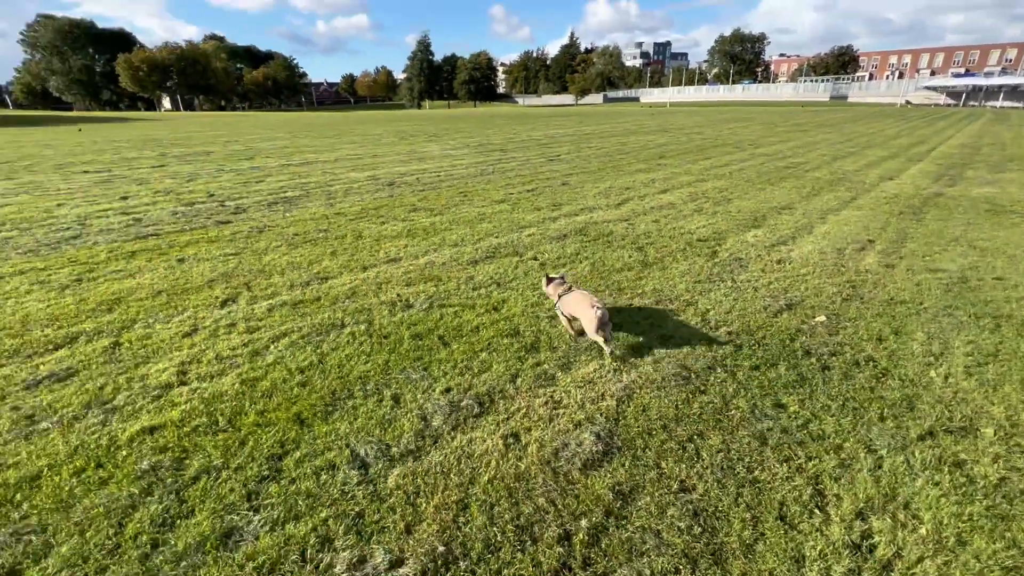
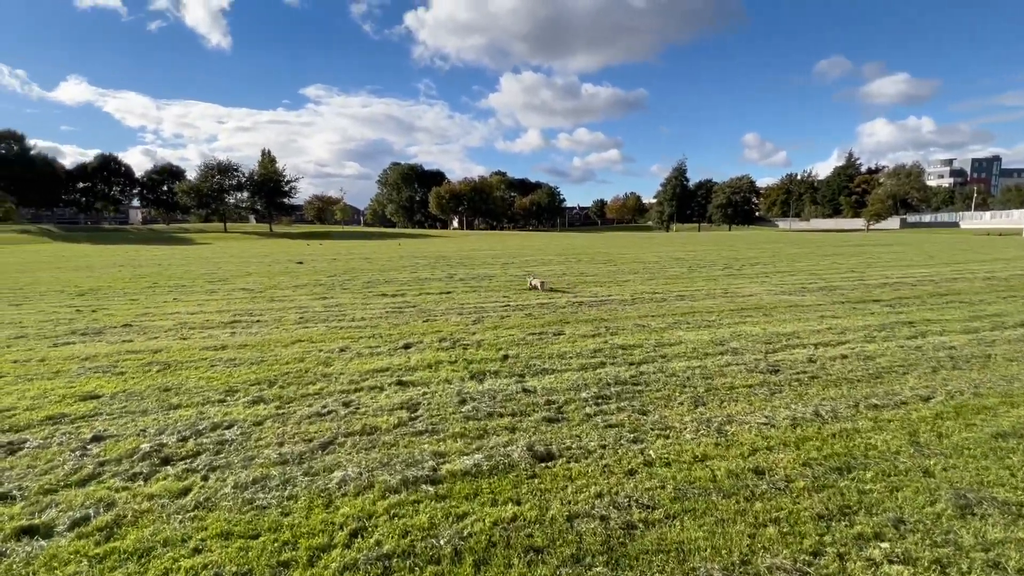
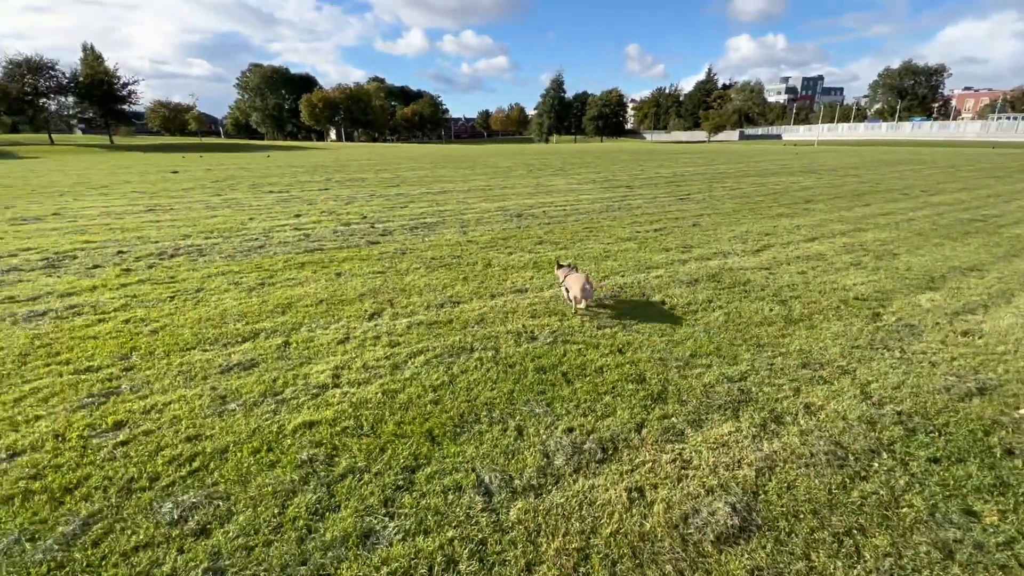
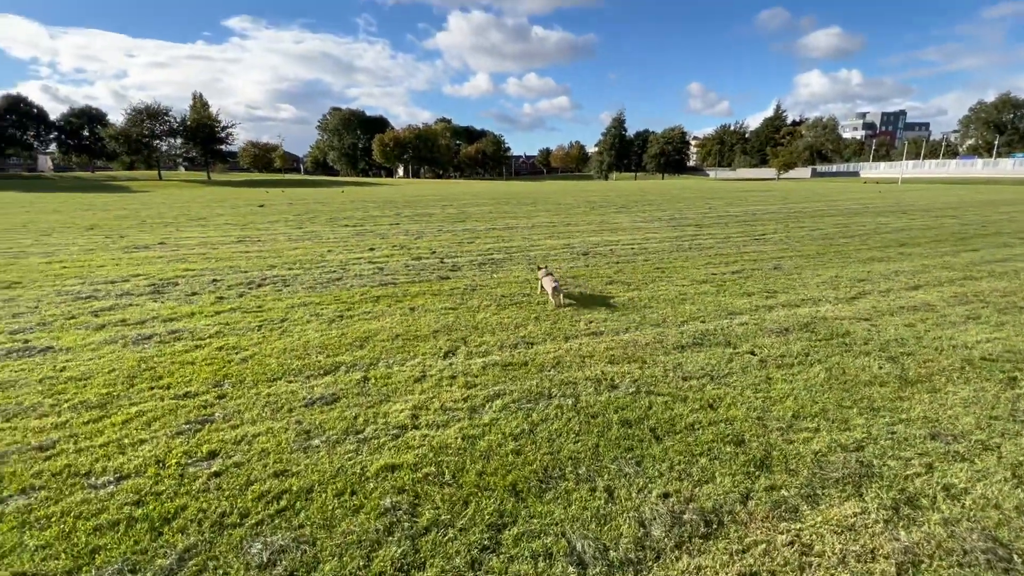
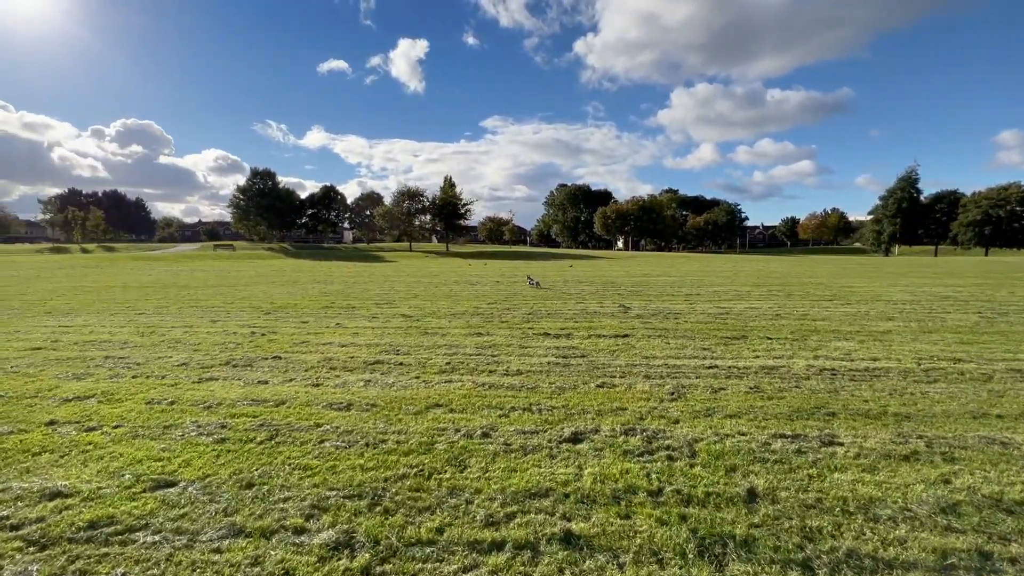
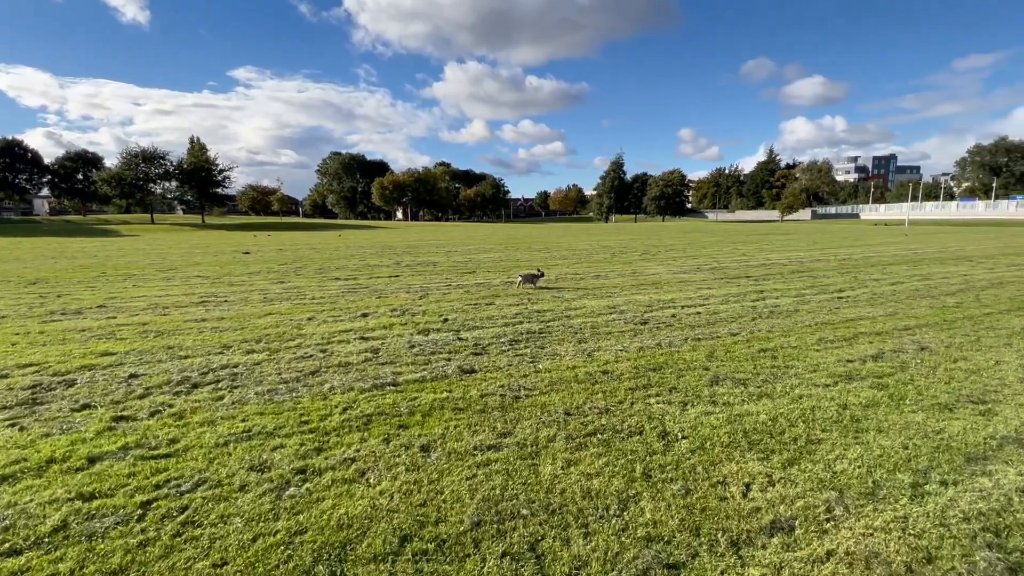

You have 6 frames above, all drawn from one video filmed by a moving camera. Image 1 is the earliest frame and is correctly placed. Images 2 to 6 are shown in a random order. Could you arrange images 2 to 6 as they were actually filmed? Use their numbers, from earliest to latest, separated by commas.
3, 4, 6, 2, 5
